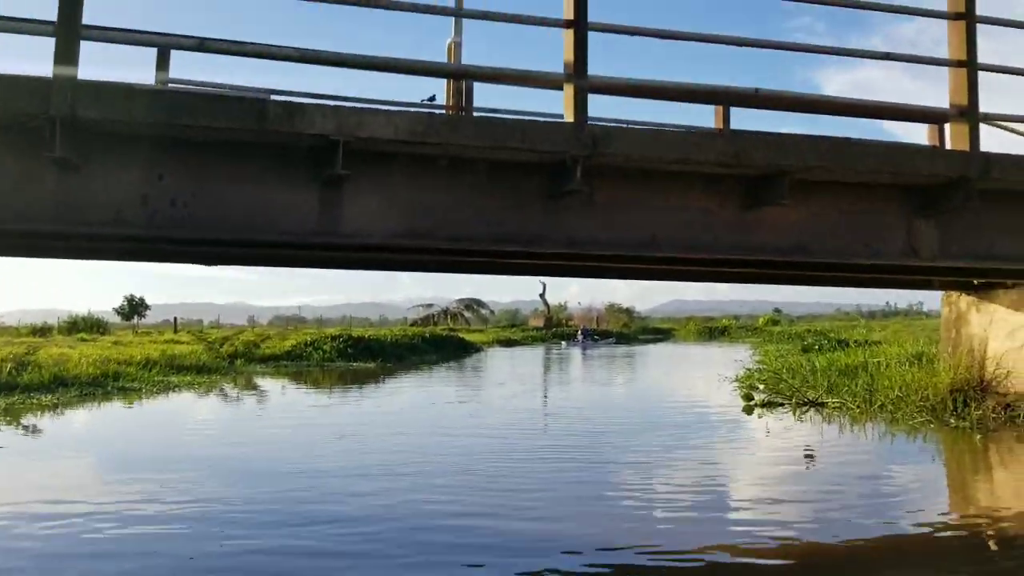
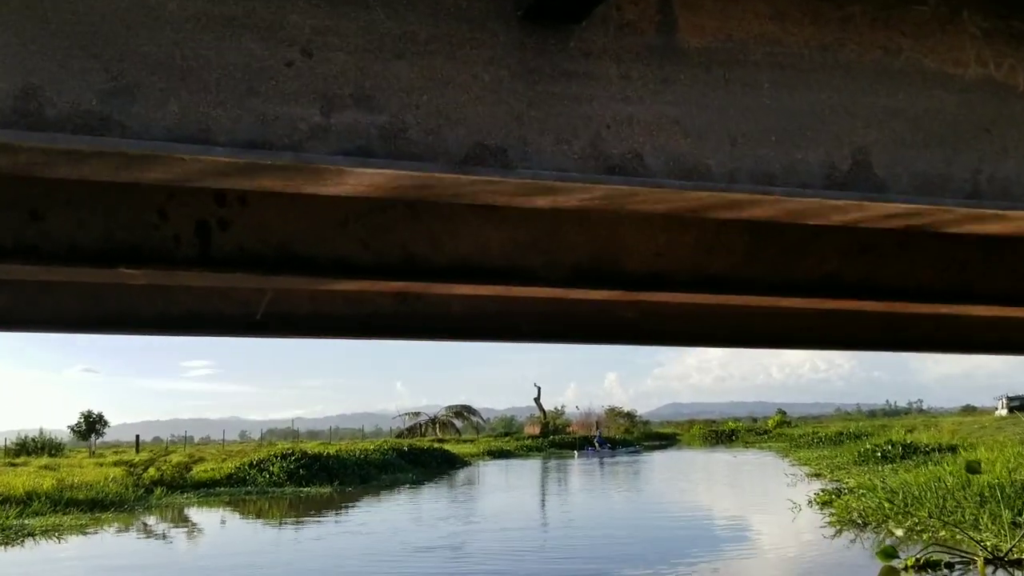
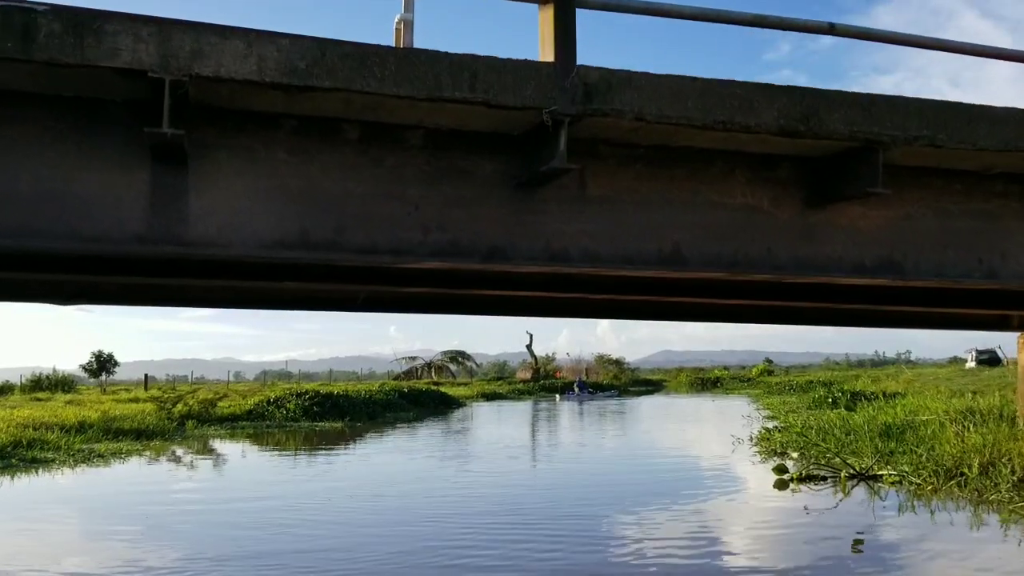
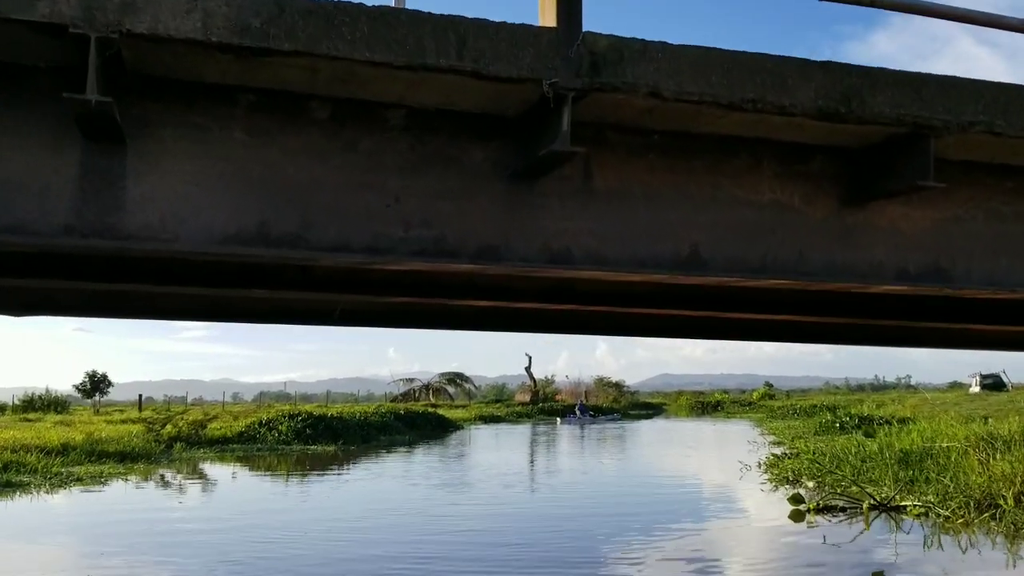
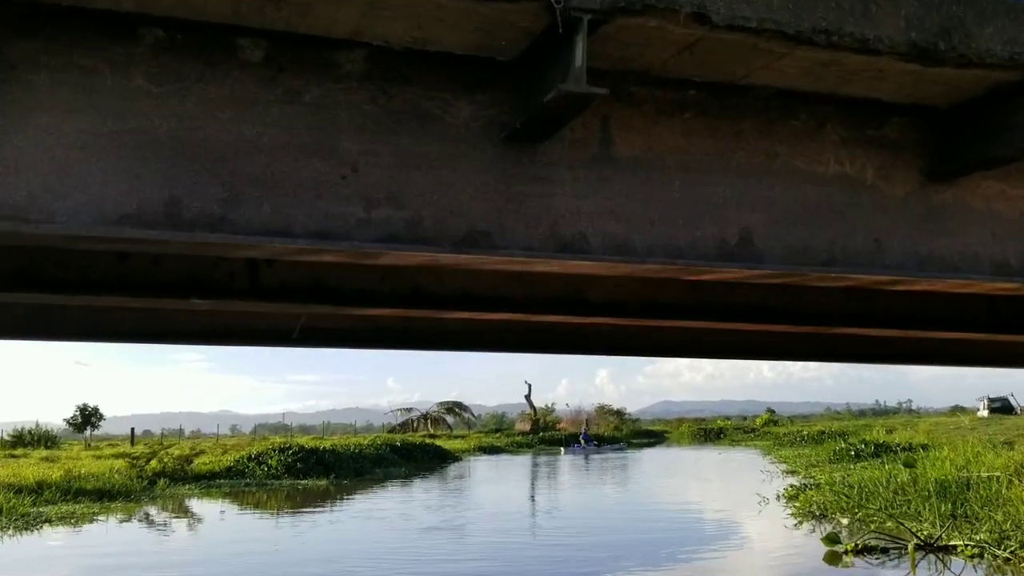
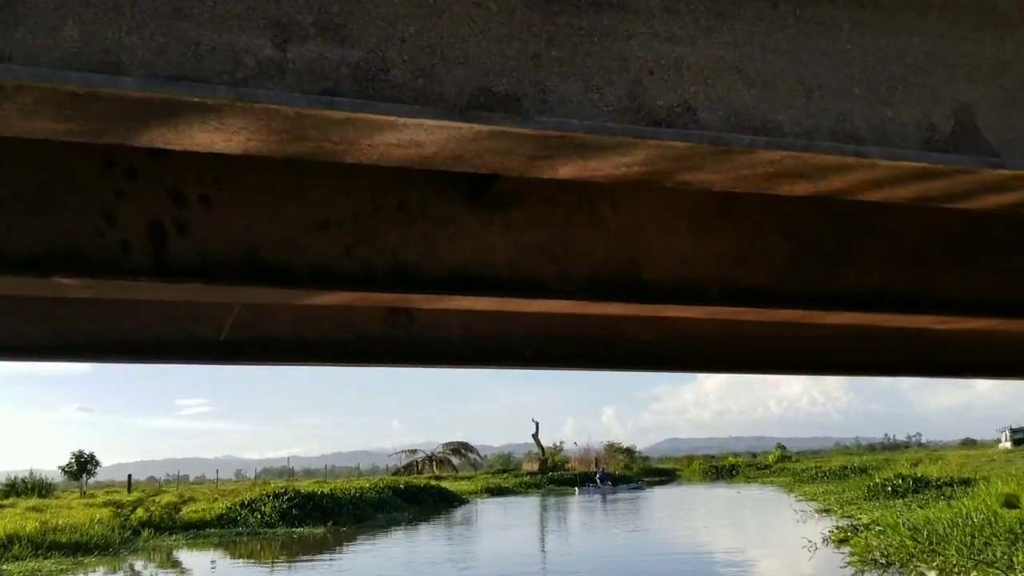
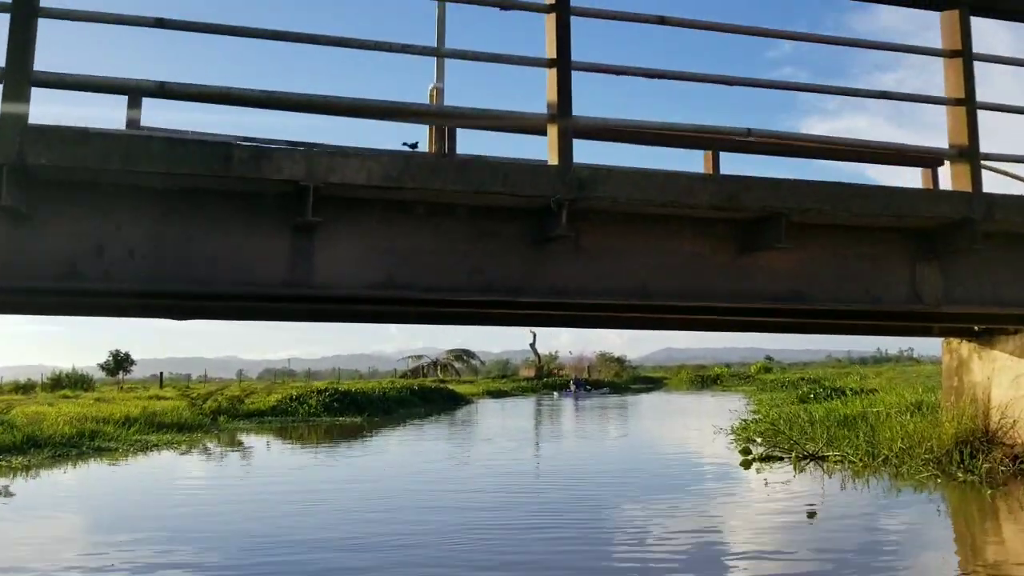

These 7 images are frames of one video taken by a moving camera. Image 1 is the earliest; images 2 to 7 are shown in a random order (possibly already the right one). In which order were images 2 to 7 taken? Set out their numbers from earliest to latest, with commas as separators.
7, 3, 4, 5, 2, 6
